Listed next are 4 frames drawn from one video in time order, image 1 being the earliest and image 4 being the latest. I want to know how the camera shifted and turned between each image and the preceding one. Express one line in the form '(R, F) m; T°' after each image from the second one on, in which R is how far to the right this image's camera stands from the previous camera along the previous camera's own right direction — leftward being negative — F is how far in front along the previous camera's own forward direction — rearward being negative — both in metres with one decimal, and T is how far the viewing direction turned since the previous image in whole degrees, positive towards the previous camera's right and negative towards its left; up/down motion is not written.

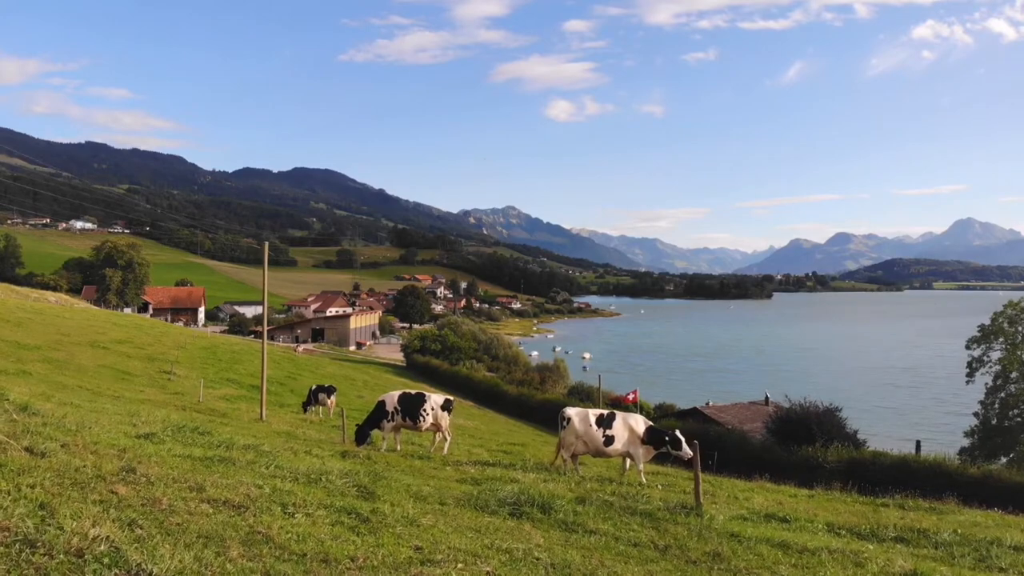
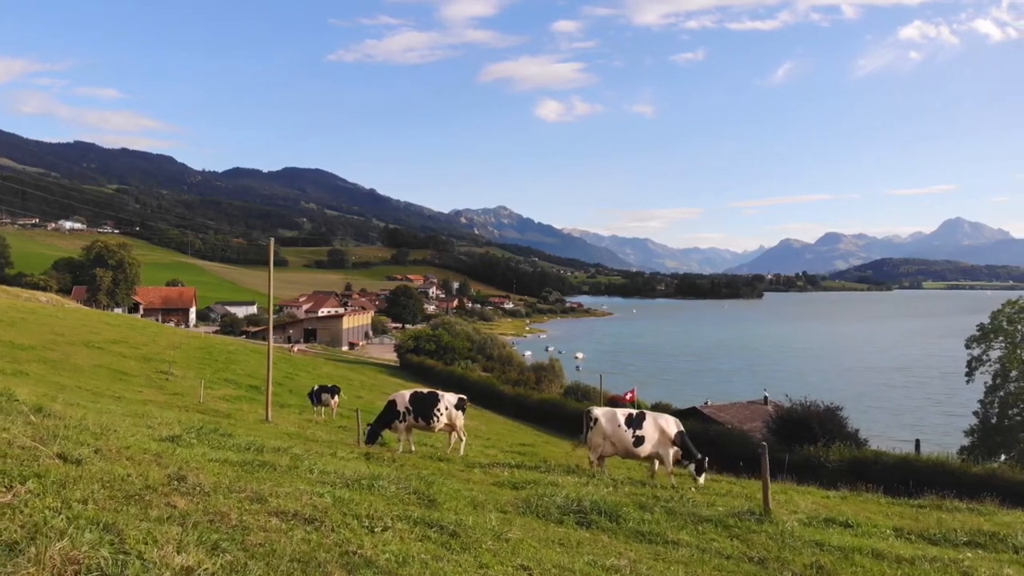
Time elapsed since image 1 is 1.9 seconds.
(-0.6, +0.5) m; +1°
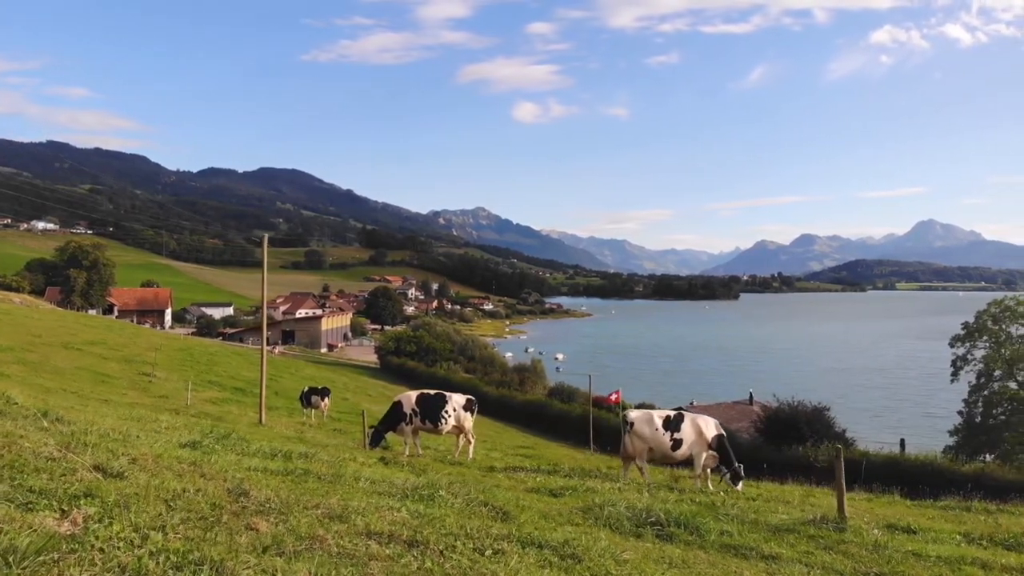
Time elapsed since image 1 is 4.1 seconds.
(-0.7, +0.5) m; +2°
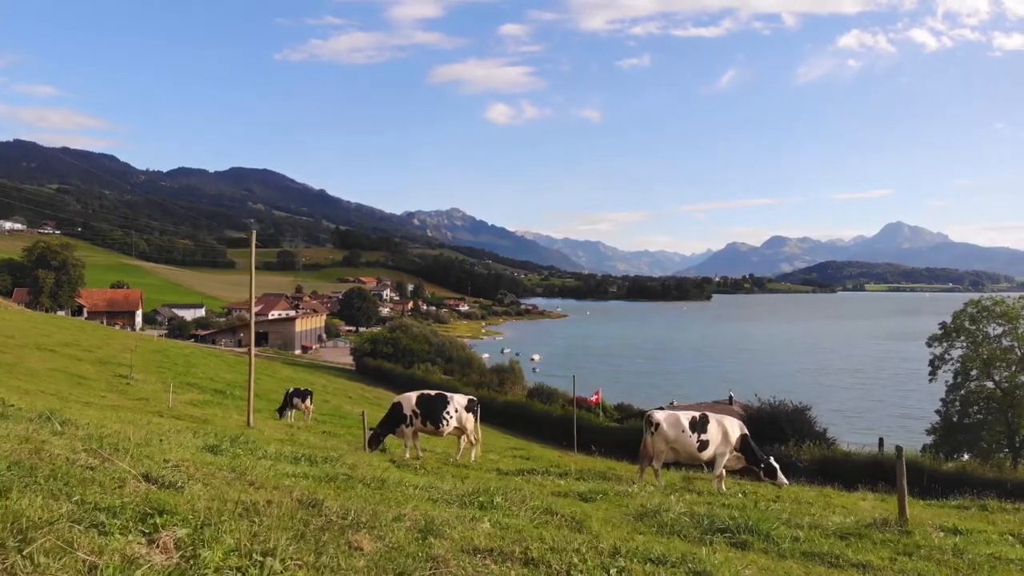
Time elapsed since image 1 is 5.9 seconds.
(-0.6, +0.4) m; +2°
